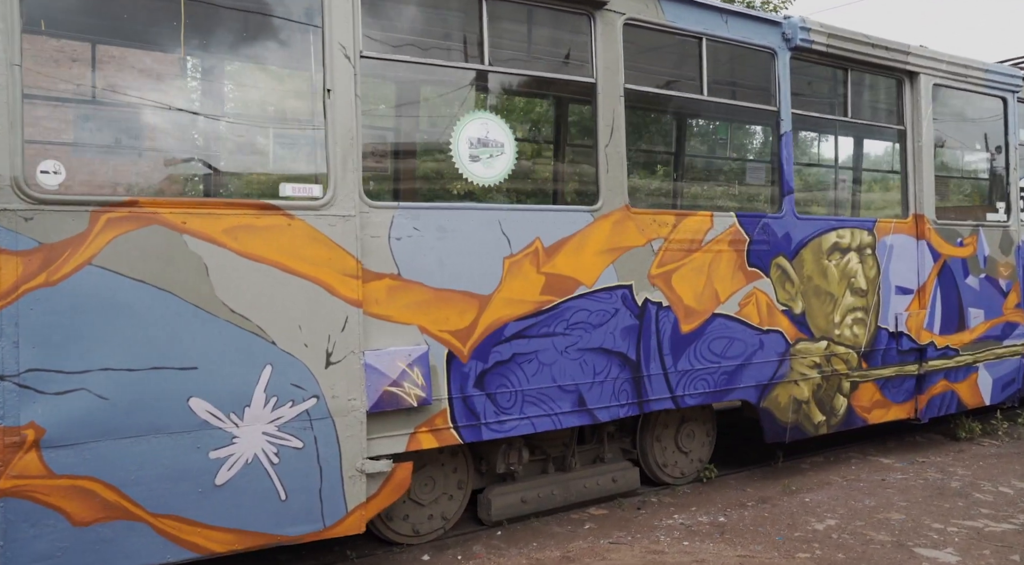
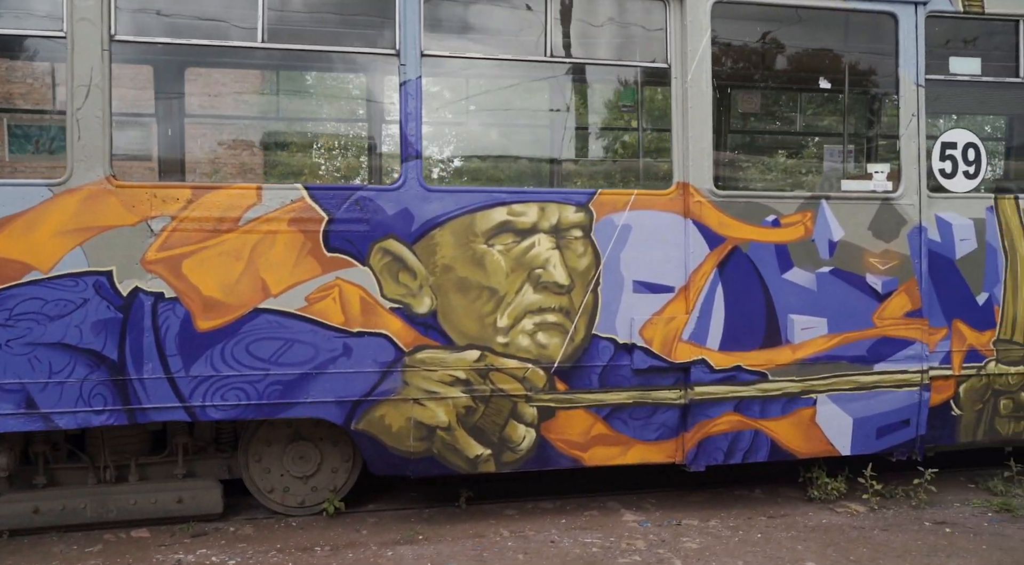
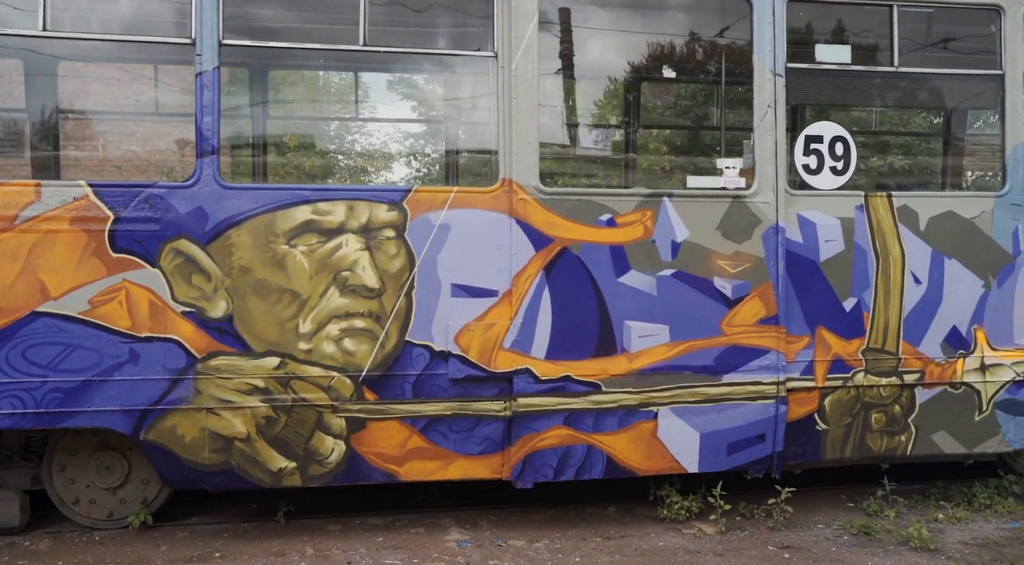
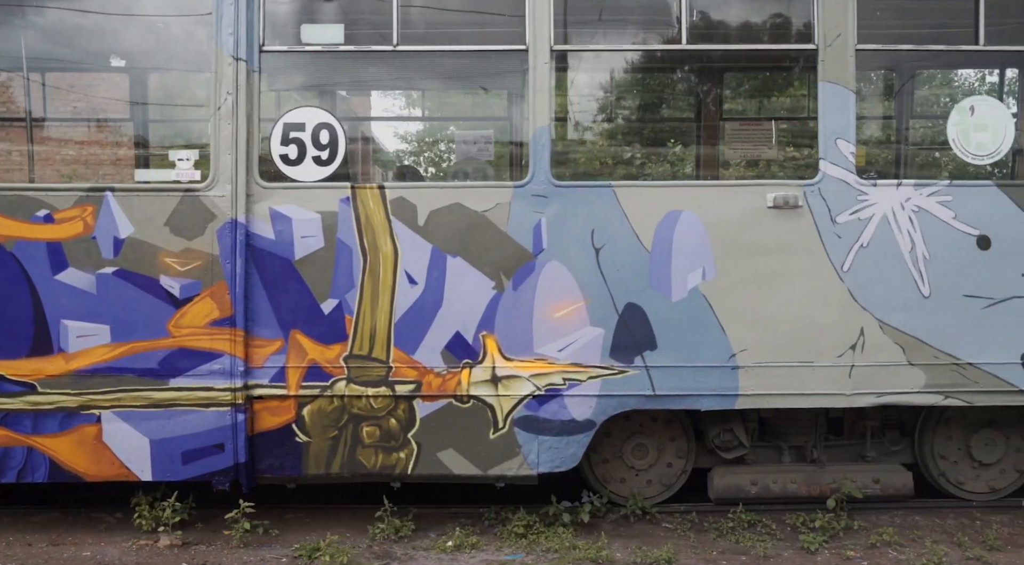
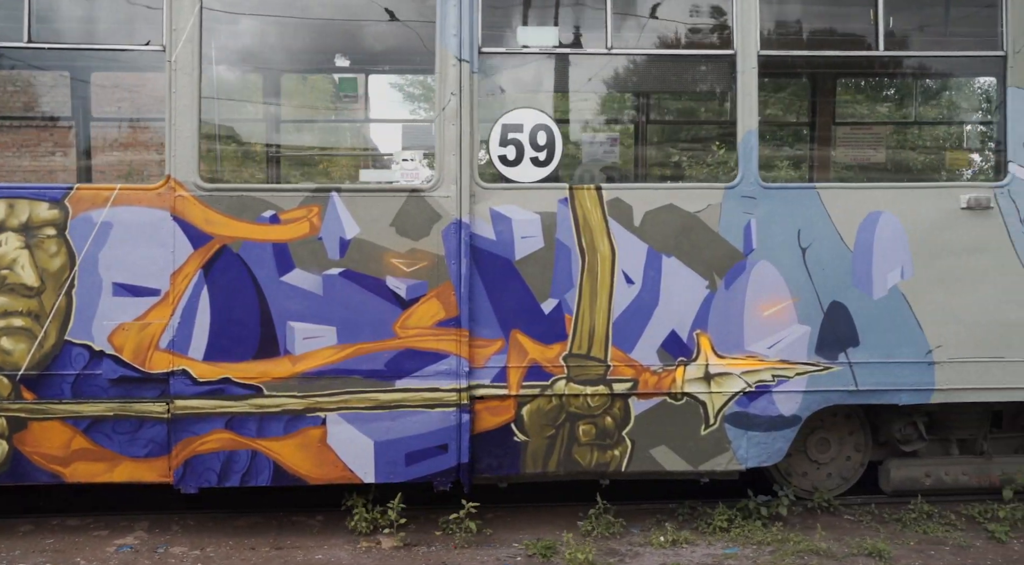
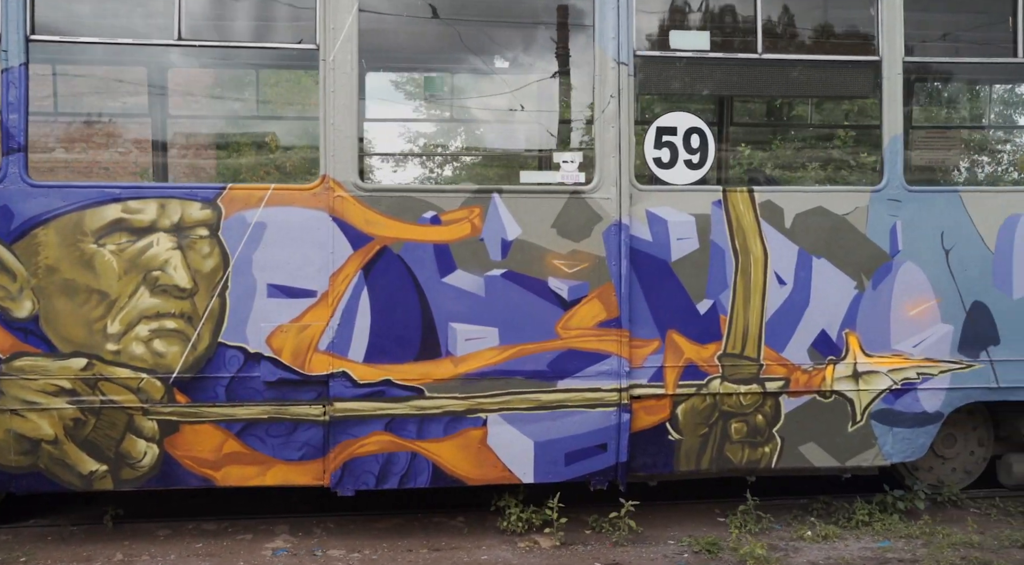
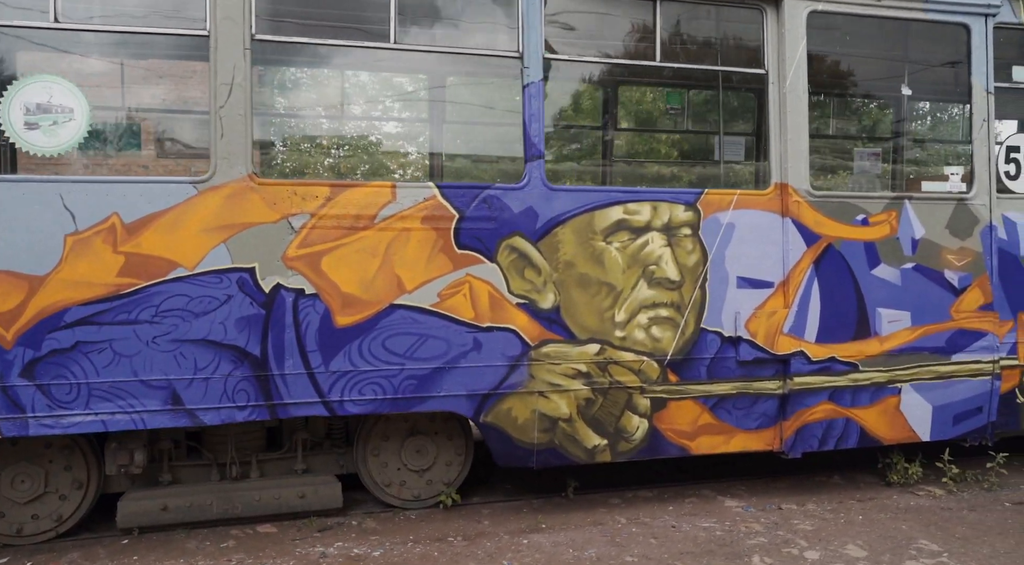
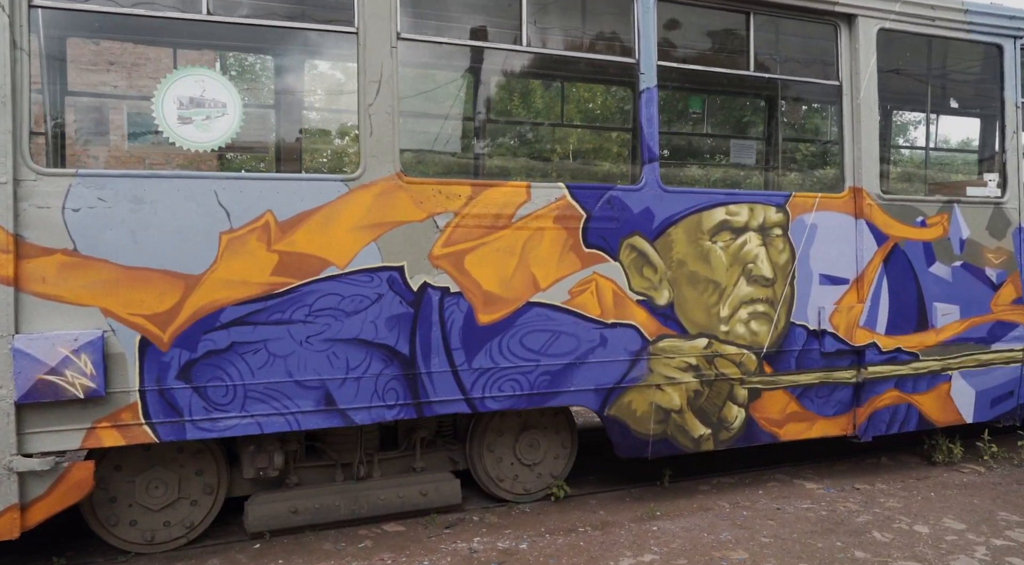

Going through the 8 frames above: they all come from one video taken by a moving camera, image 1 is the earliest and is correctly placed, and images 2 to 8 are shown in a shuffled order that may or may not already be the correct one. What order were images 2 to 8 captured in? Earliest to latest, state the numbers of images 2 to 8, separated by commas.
8, 7, 2, 3, 6, 5, 4
